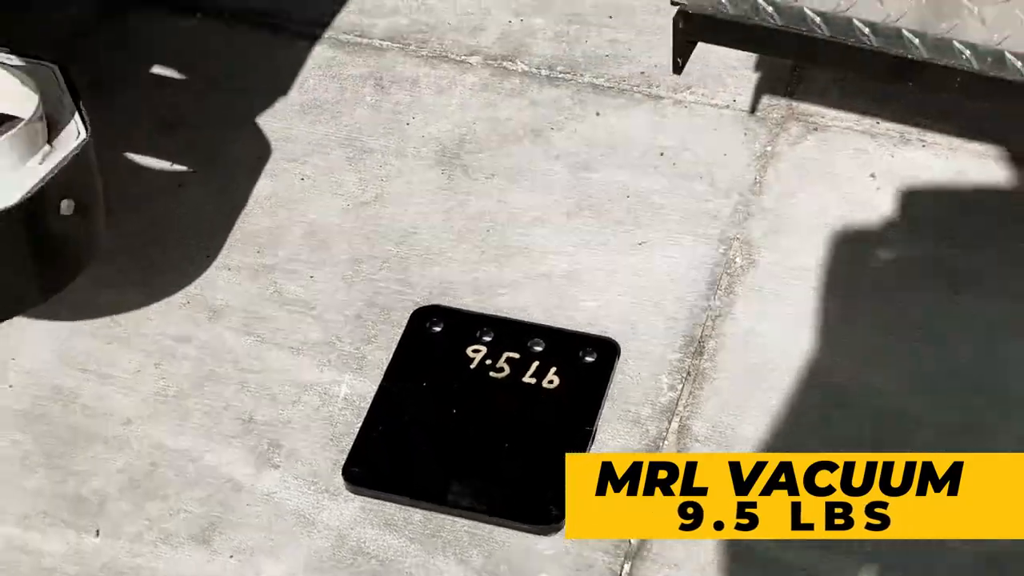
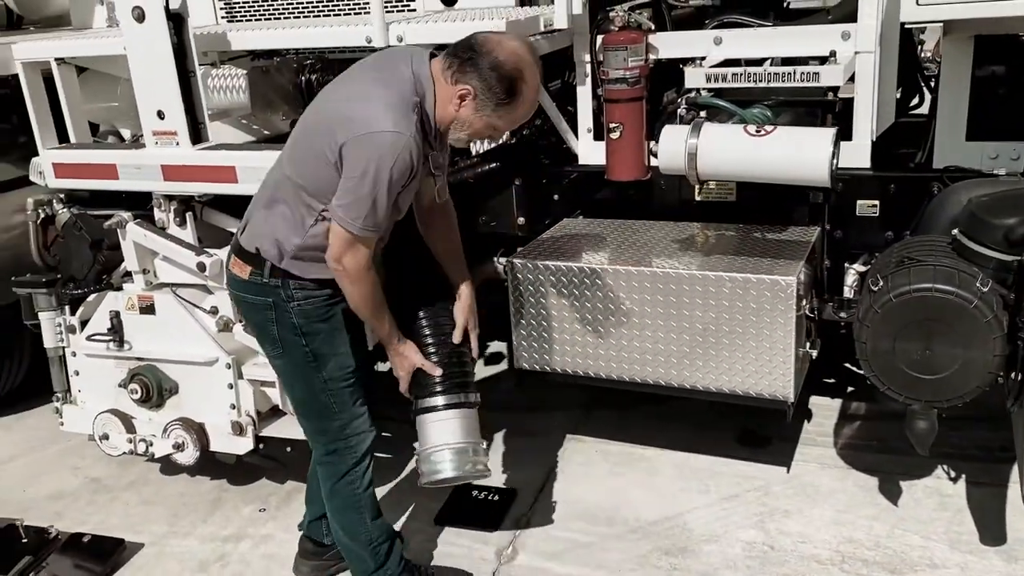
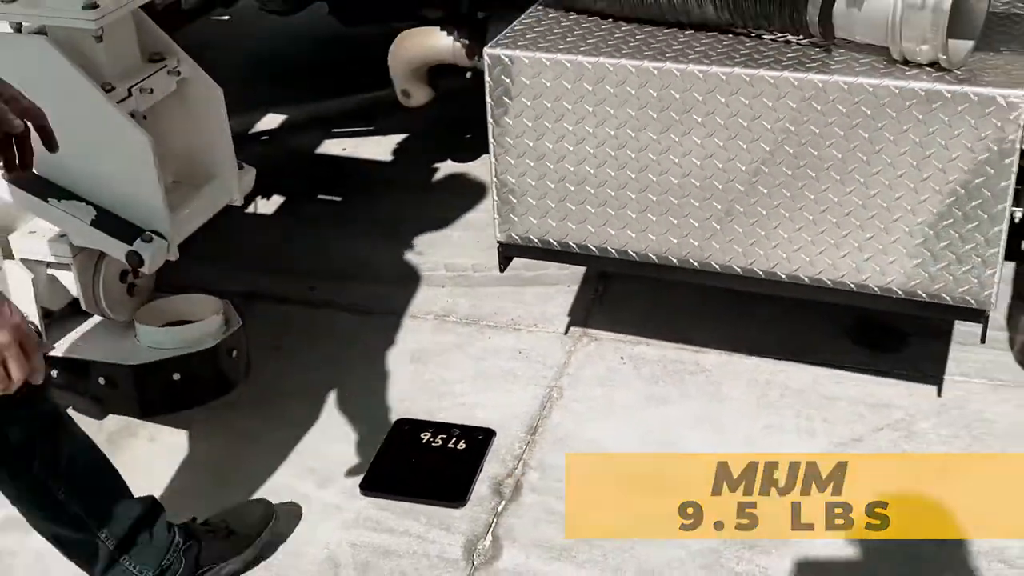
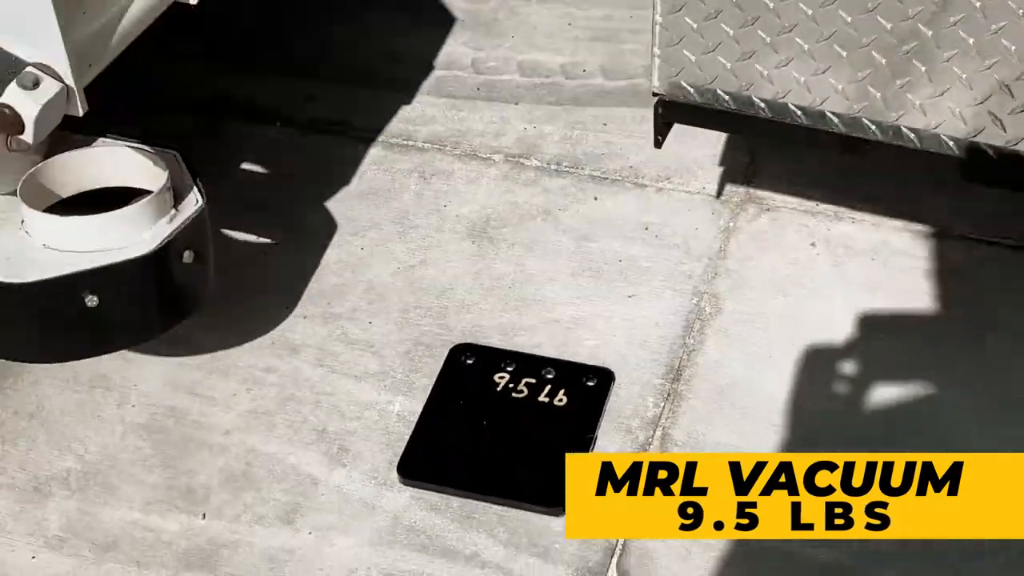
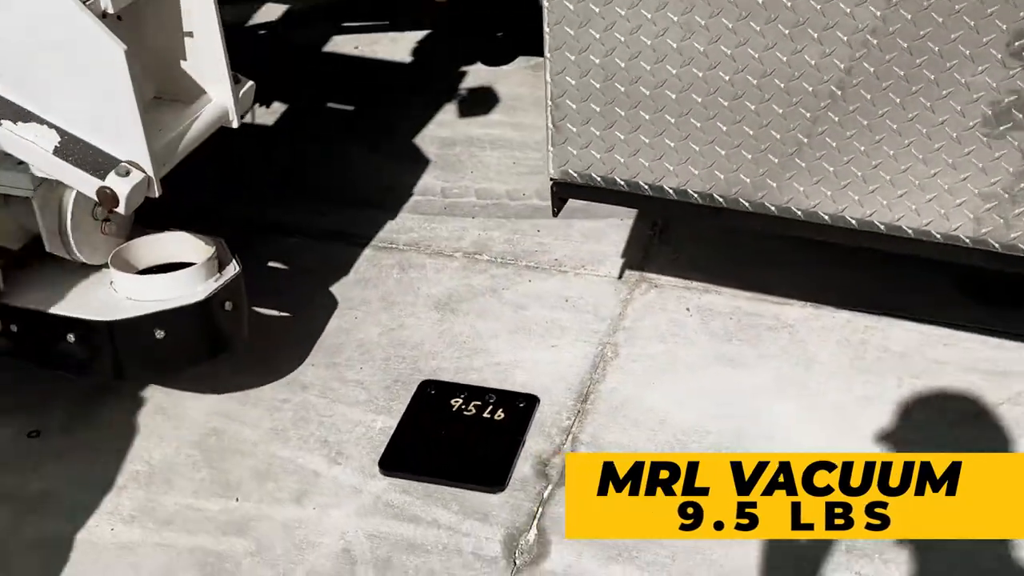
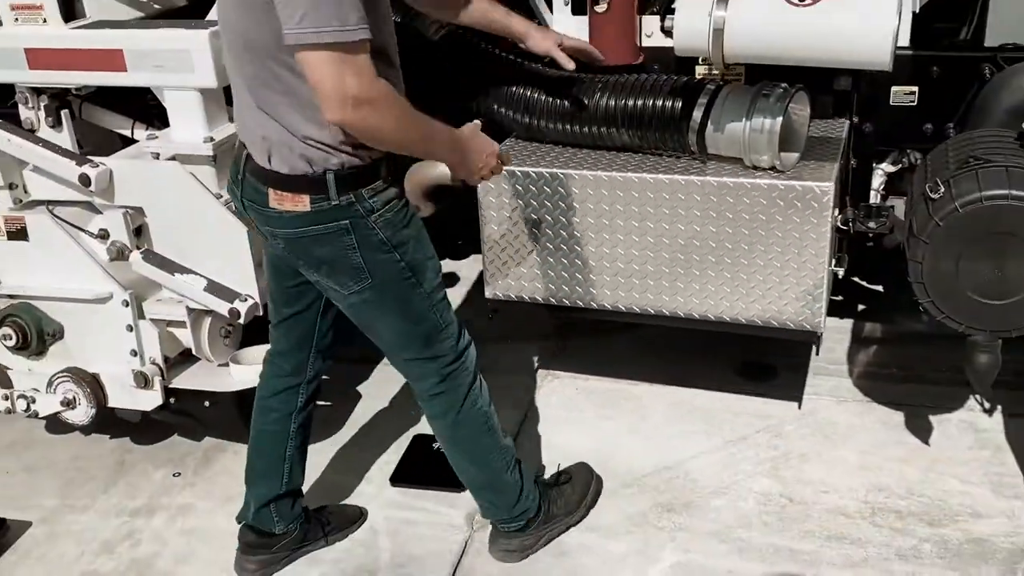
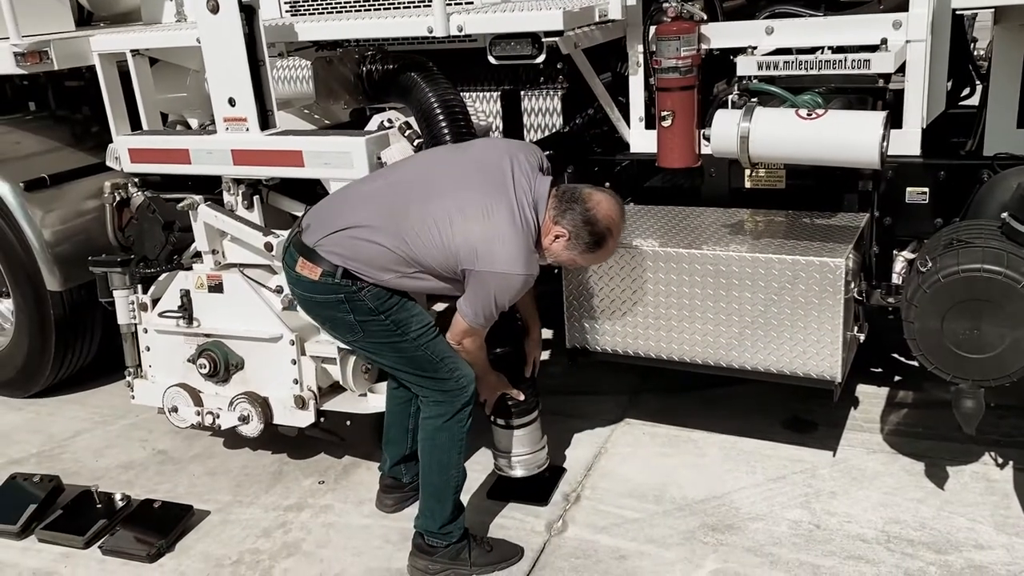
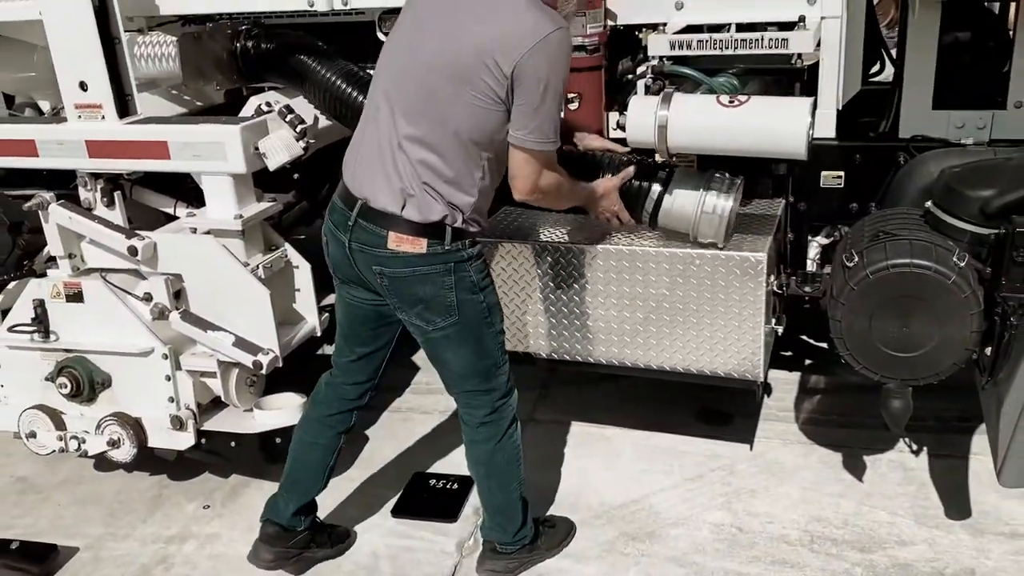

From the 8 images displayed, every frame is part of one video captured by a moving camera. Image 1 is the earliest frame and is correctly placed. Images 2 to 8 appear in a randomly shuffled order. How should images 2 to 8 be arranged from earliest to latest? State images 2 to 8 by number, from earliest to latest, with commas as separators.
4, 5, 3, 6, 8, 2, 7
